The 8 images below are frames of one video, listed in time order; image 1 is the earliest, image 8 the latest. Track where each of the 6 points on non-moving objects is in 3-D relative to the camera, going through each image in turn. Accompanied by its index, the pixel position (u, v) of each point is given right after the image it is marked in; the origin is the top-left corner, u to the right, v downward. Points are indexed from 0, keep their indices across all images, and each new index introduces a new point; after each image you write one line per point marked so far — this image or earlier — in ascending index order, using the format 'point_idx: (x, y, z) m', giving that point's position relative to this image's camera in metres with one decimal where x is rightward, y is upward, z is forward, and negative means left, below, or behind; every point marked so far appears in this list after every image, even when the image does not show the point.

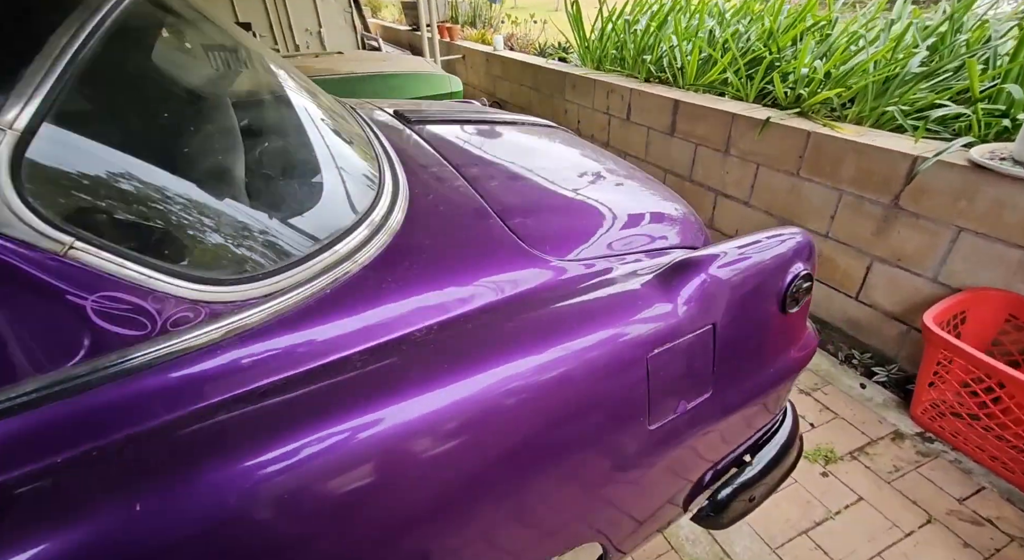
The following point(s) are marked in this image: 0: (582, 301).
0: (+0.2, 0.0, +1.1) m
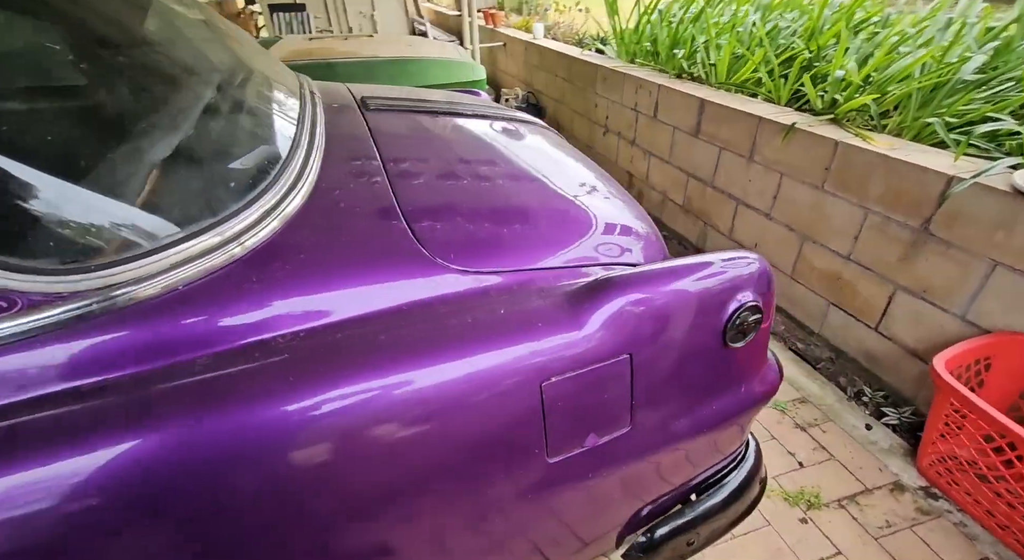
0: (-0.1, -0.1, +1.0) m
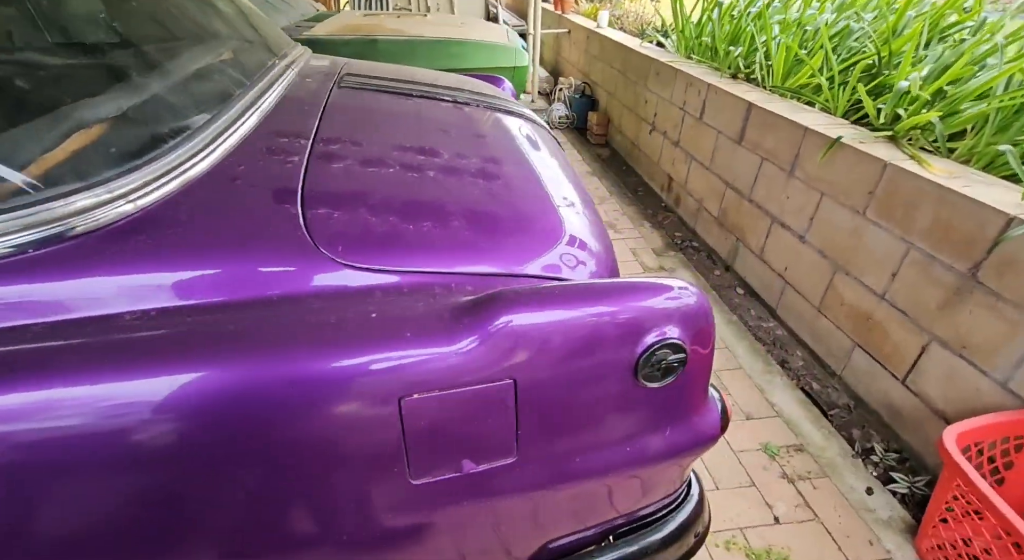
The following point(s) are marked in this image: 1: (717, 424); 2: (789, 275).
0: (-0.3, -0.1, +1.0) m
1: (+0.5, -0.3, +1.3) m
2: (+1.3, 0.0, +2.7) m
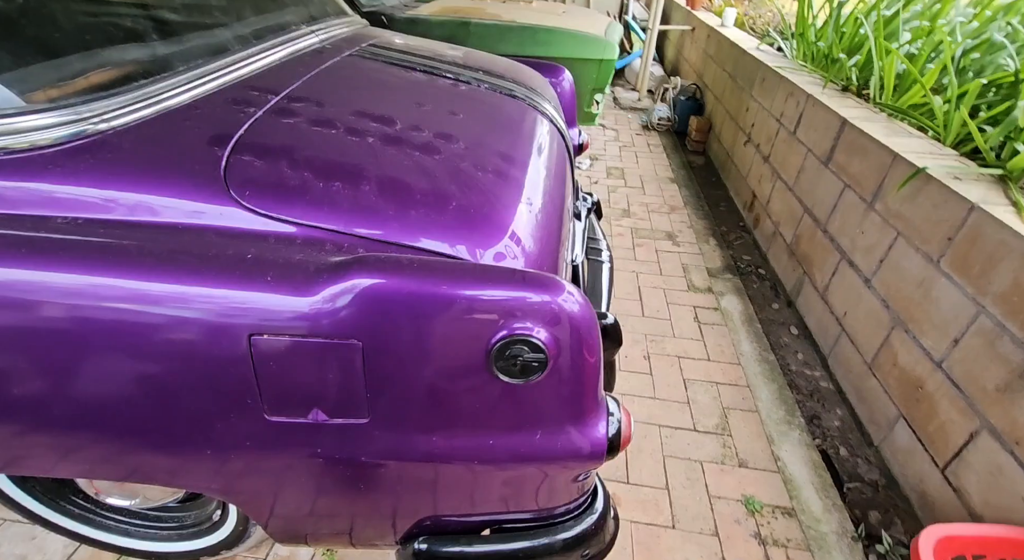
0: (-0.5, +0.1, +1.1) m
1: (+0.2, -0.4, +1.2) m
2: (+1.4, -0.2, +2.3) m
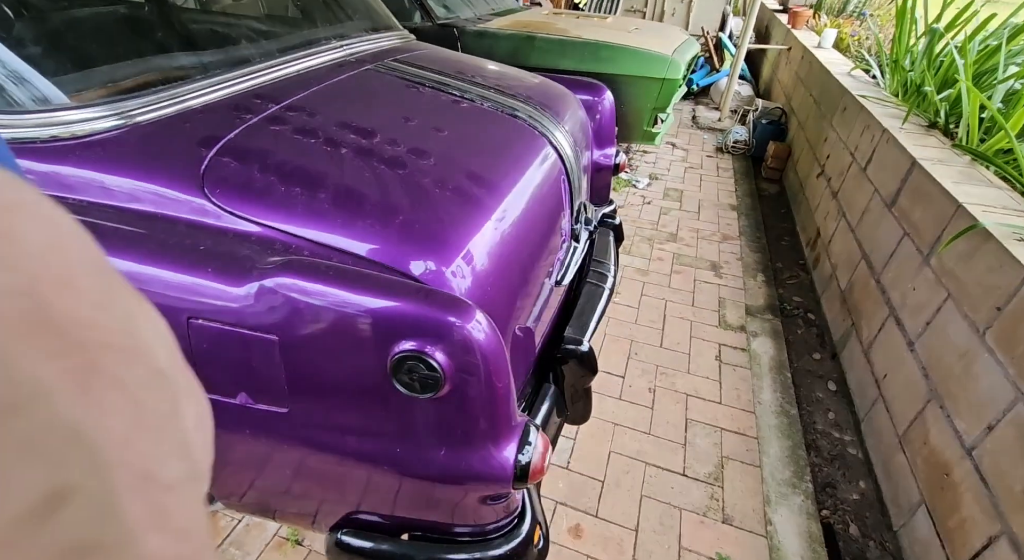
0: (-0.7, +0.1, +1.2) m
1: (0.0, -0.4, +1.2) m
2: (+1.4, -0.4, +2.1) m
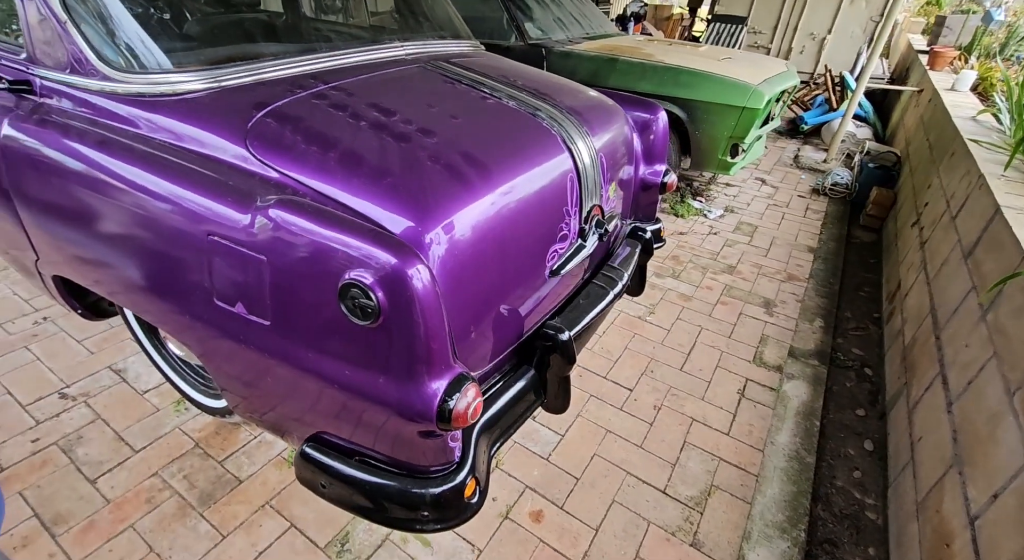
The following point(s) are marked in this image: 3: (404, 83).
0: (-0.8, +0.3, +1.5) m
1: (-0.2, -0.3, +1.3) m
2: (+1.4, -0.6, +1.9) m
3: (-0.4, +0.6, +1.8) m
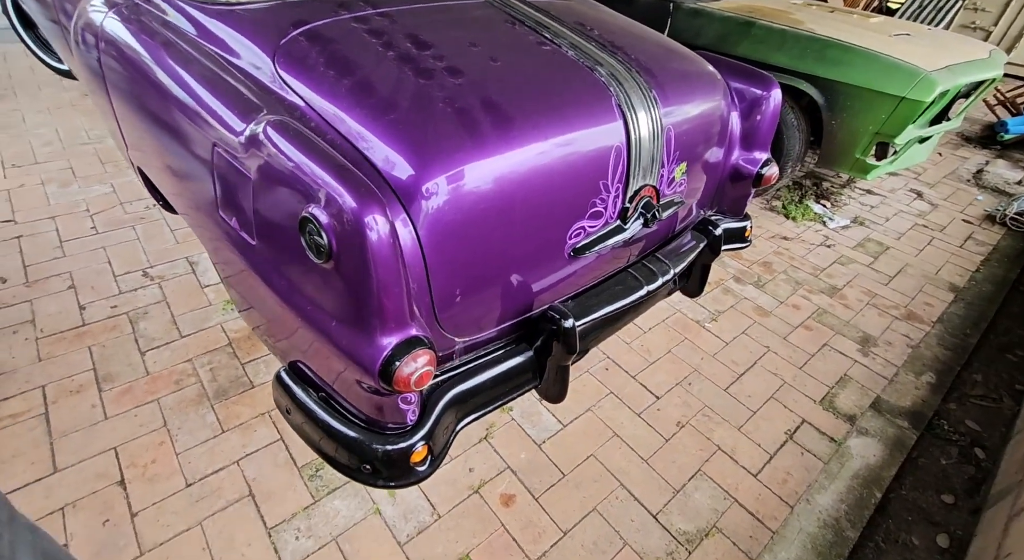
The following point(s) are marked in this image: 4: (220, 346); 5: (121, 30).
0: (-0.7, +0.5, +1.5) m
1: (-0.3, -0.2, +1.3) m
2: (+1.3, -0.8, +1.5) m
3: (-0.2, +0.8, +1.7) m
4: (-1.1, -0.3, +2.1) m
5: (-1.3, +0.8, +1.9) m
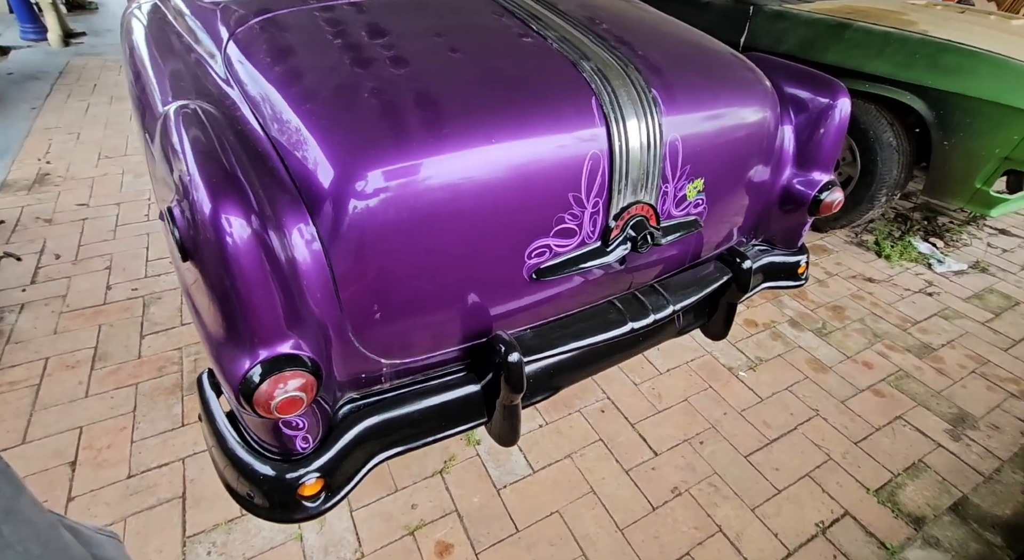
0: (-0.8, +0.5, +1.4) m
1: (-0.5, -0.2, +1.1) m
2: (+1.0, -0.9, +0.9) m
3: (-0.2, +0.8, +1.6) m
4: (-1.1, -0.2, +2.1) m
5: (-1.3, +0.9, +1.9) m
